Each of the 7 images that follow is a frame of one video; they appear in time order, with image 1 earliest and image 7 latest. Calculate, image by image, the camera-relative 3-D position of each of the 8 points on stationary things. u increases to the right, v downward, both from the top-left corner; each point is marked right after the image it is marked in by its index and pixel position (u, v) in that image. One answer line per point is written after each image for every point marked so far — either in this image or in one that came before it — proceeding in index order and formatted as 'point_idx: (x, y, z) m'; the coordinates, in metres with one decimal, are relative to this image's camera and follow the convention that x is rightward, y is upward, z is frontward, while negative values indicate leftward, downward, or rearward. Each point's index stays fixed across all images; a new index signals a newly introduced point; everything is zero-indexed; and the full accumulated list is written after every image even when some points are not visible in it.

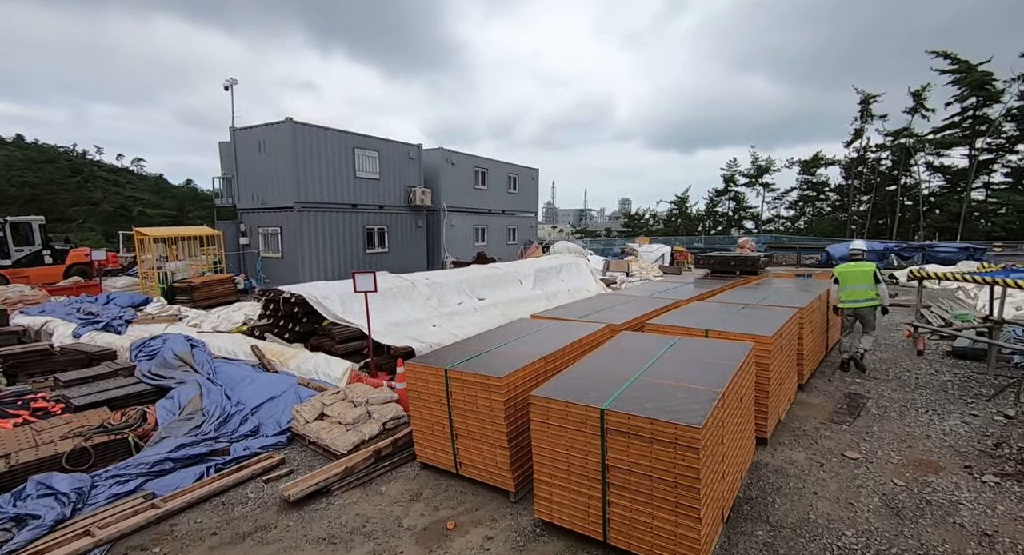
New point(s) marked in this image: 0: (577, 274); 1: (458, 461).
0: (+1.9, +0.1, +14.5) m
1: (-0.4, -1.6, +4.3) m
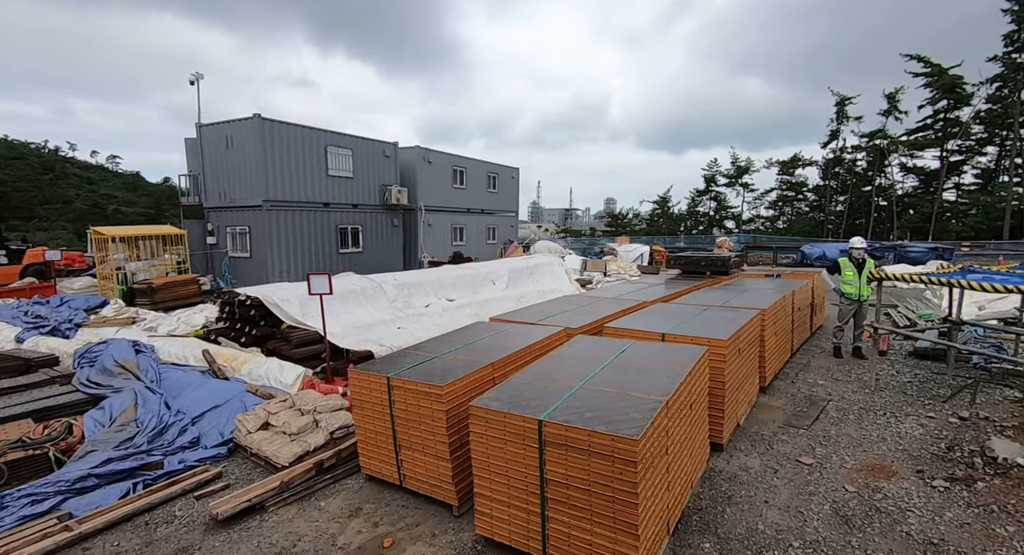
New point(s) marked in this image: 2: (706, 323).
0: (+1.2, +0.1, +14.4) m
1: (-0.9, -1.6, +4.1) m
2: (+2.2, -0.5, +5.7) m
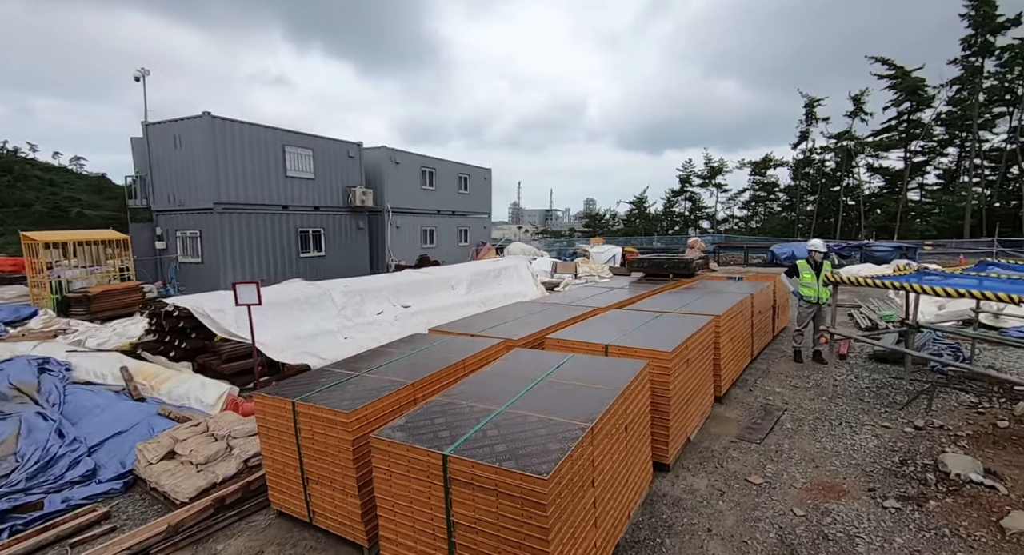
0: (+0.2, 0.0, +14.0) m
1: (-1.5, -1.7, +3.7) m
2: (+1.5, -0.6, +5.4) m
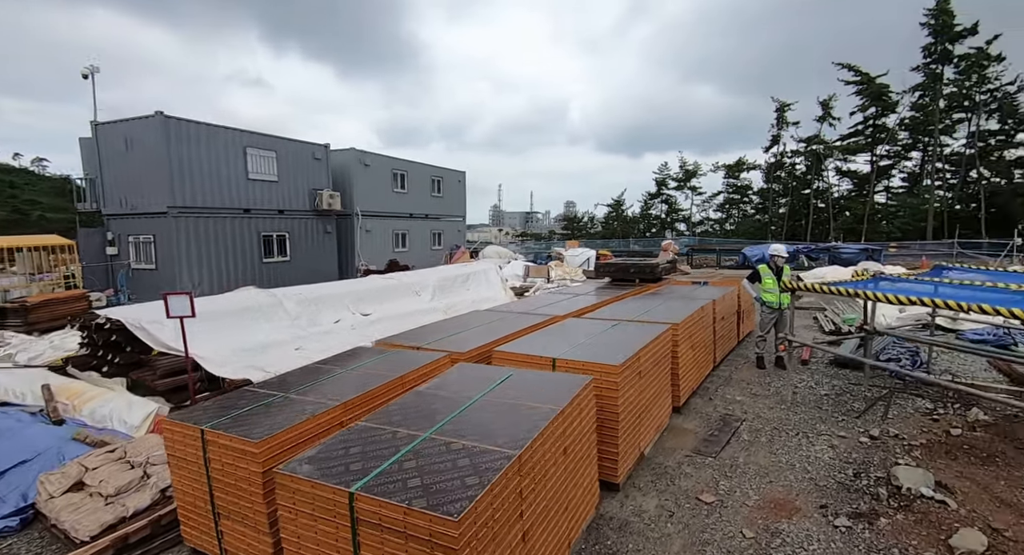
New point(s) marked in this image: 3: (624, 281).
0: (-0.7, -0.1, +13.8) m
1: (-1.9, -1.8, +3.3) m
2: (+1.0, -0.7, +5.3) m
3: (+2.5, -0.1, +11.2) m
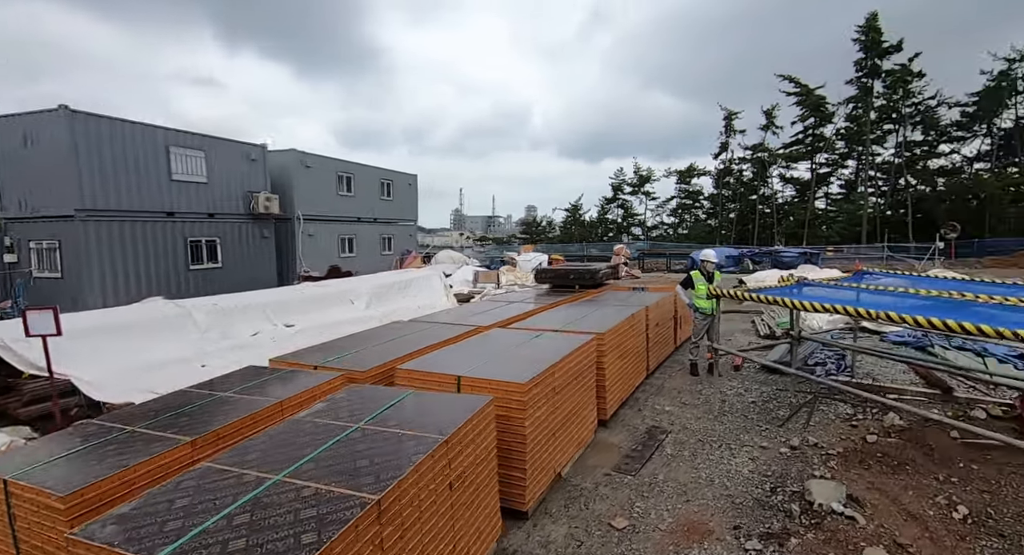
0: (-2.2, -0.3, +13.3) m
1: (-2.6, -1.9, +2.8) m
2: (+0.2, -0.7, +5.0) m
3: (+1.1, -0.2, +11.0) m
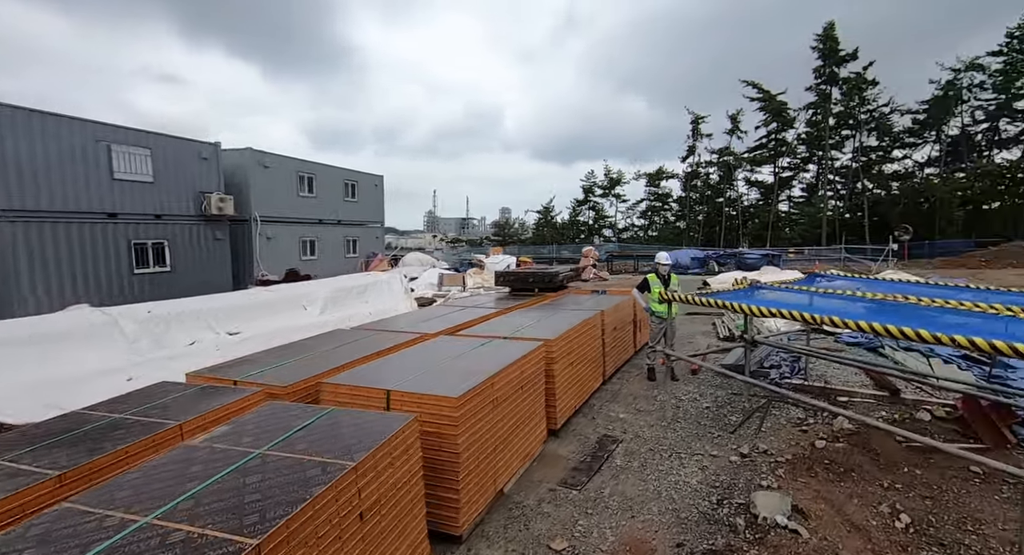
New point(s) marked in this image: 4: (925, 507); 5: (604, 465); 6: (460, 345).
0: (-3.2, -0.4, +12.9) m
1: (-3.0, -1.9, +2.4) m
2: (-0.4, -0.8, +4.7) m
3: (+0.3, -0.3, +10.8) m
4: (+3.3, -1.8, +4.0) m
5: (+0.9, -1.8, +4.9) m
6: (-0.6, -0.7, +5.5) m
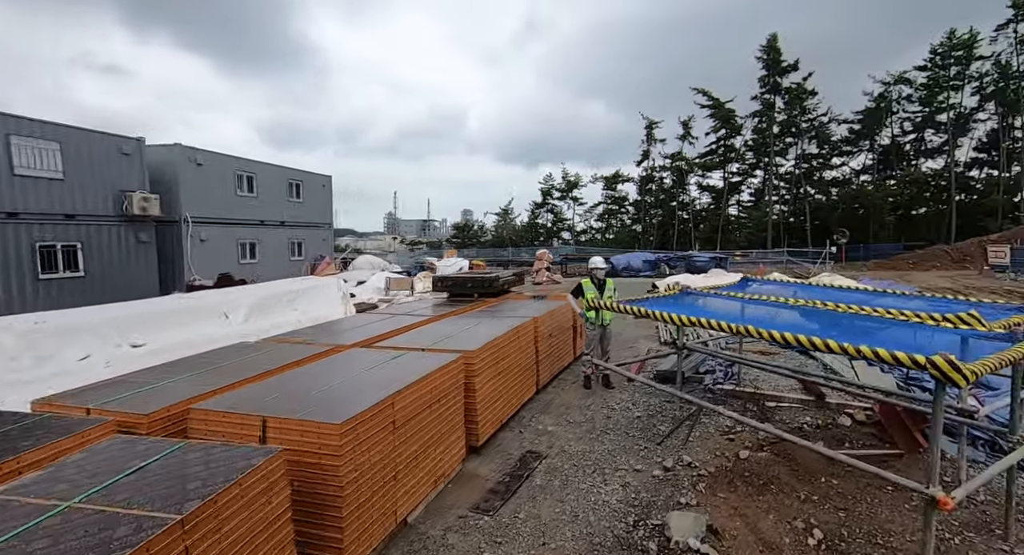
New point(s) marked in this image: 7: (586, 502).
0: (-4.6, -0.5, +12.3) m
1: (-3.6, -2.0, +1.9) m
2: (-1.2, -0.9, +4.3) m
3: (-1.0, -0.4, +10.5) m
4: (+2.5, -1.9, +3.9) m
5: (+0.1, -1.9, +4.7) m
6: (-1.4, -0.8, +5.1) m
7: (+0.6, -1.9, +4.3) m
